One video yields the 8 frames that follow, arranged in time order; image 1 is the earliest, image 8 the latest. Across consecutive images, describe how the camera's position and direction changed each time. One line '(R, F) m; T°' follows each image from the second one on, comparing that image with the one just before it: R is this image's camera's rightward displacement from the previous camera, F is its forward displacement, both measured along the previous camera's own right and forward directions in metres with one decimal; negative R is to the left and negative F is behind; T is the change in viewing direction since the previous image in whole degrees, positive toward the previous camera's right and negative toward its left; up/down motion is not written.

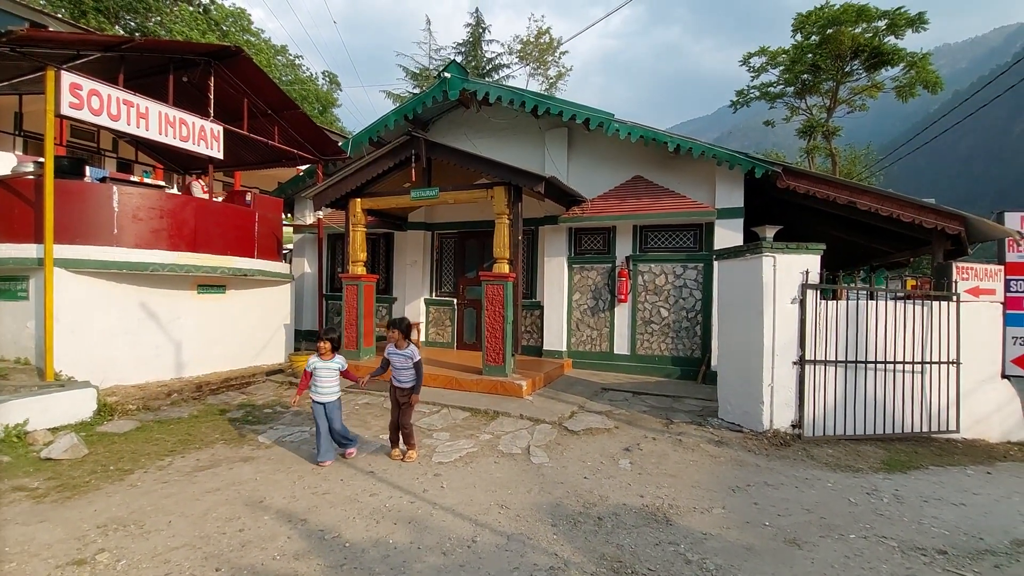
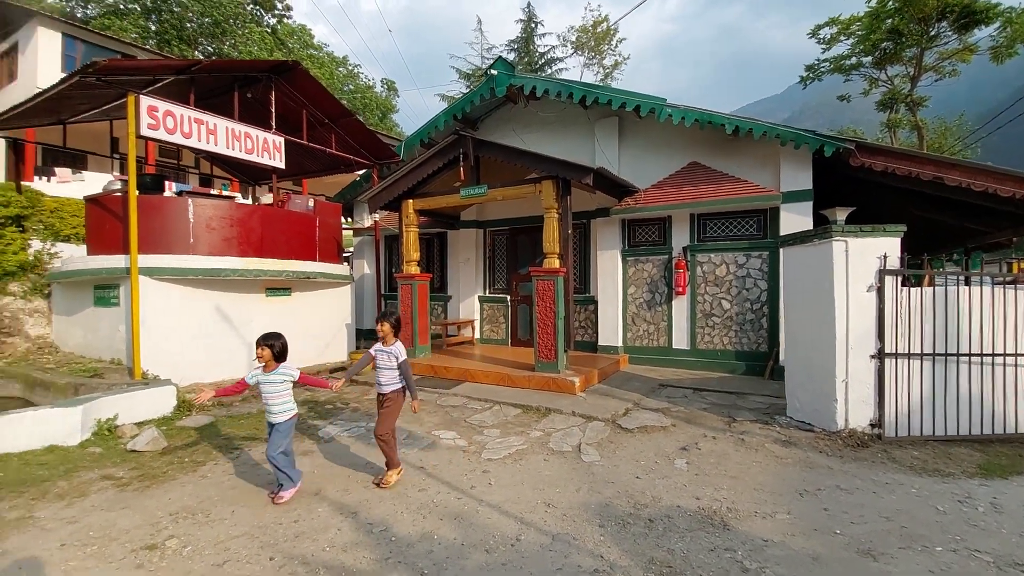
(+0.2, +0.1) m; -7°
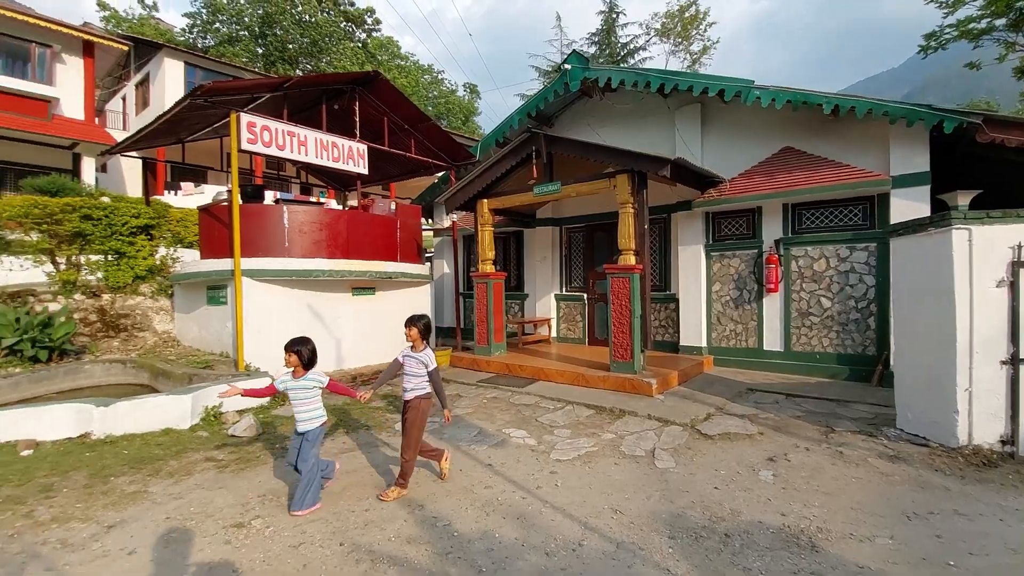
(+0.2, +0.1) m; -10°
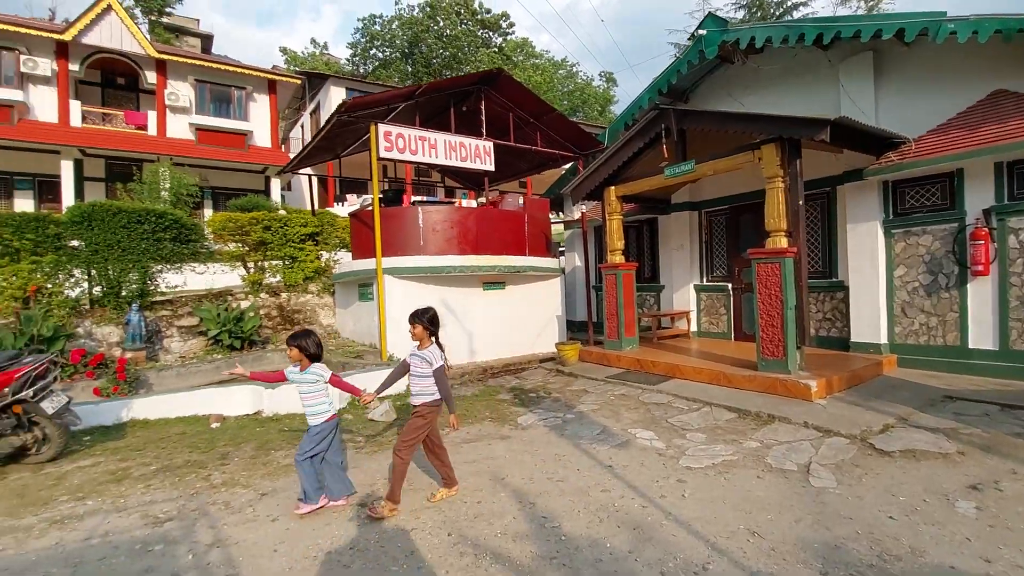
(+0.2, +0.3) m; -16°
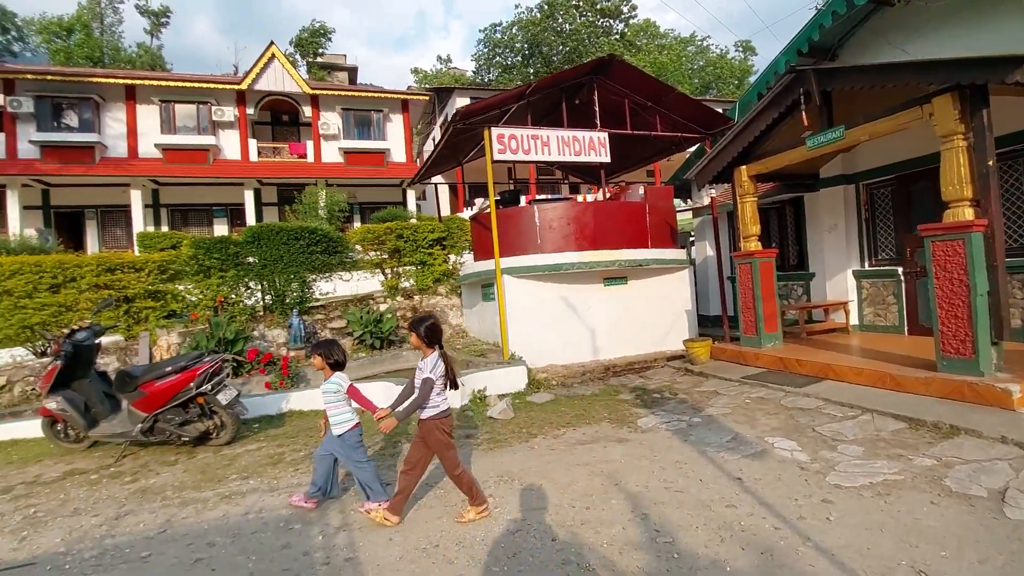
(+0.2, +0.1) m; -15°
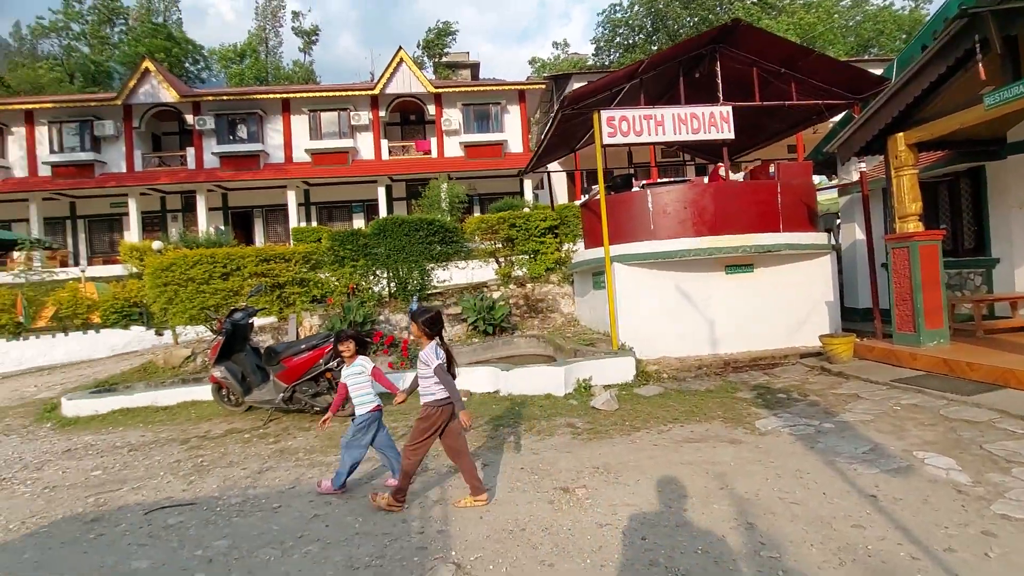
(+0.2, +0.1) m; -14°
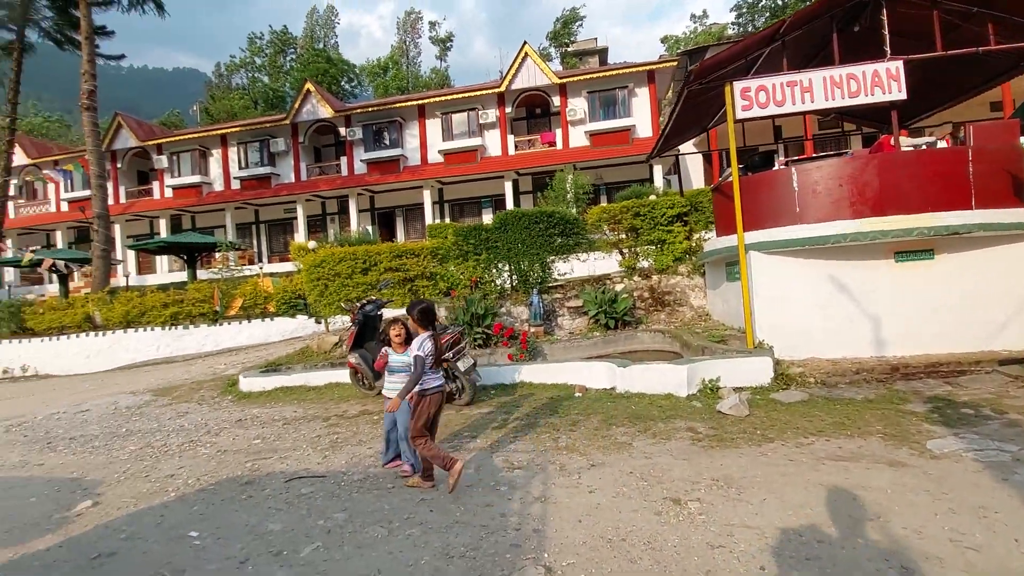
(+0.2, +0.1) m; -15°
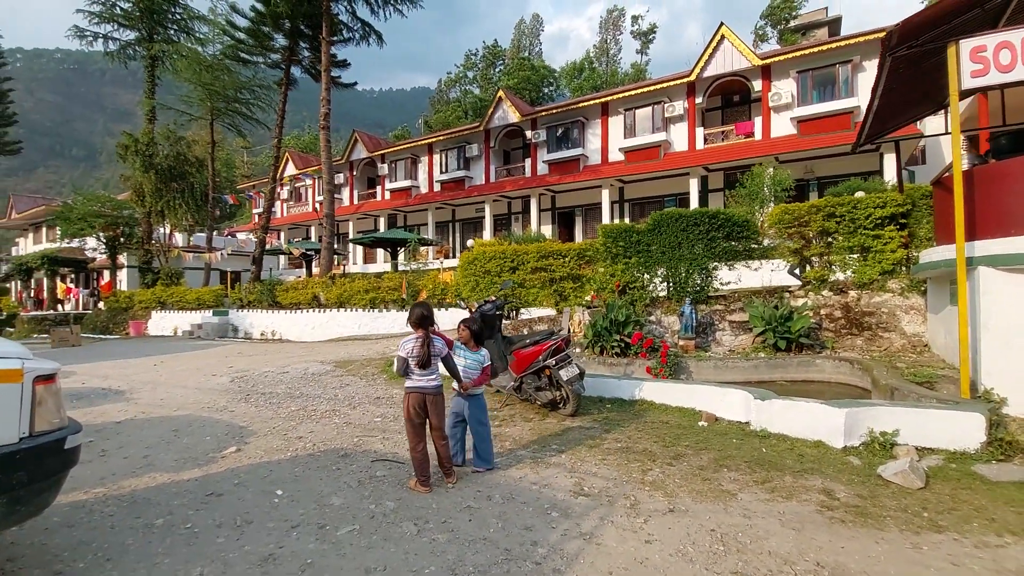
(+0.8, +0.4) m; -22°
